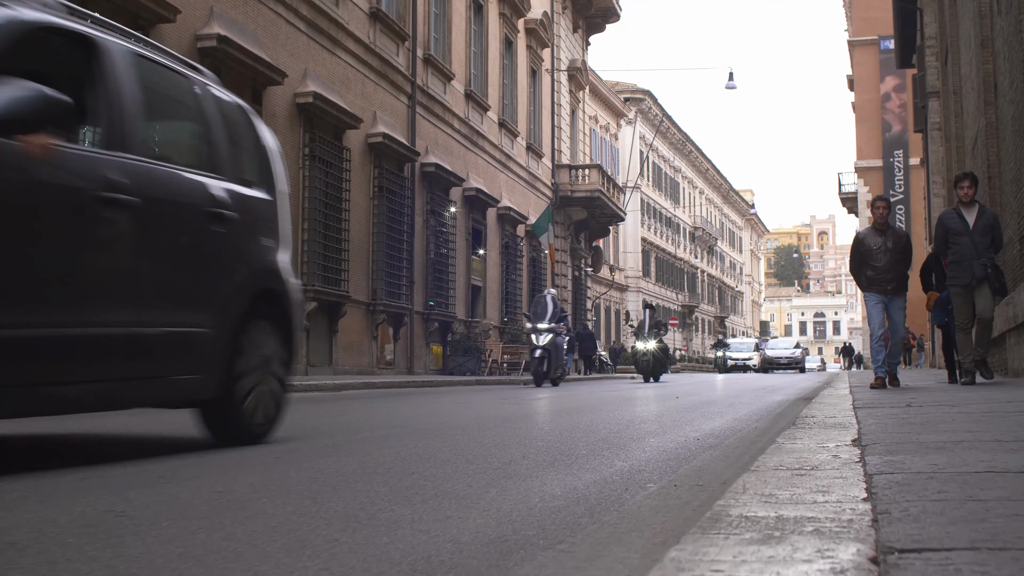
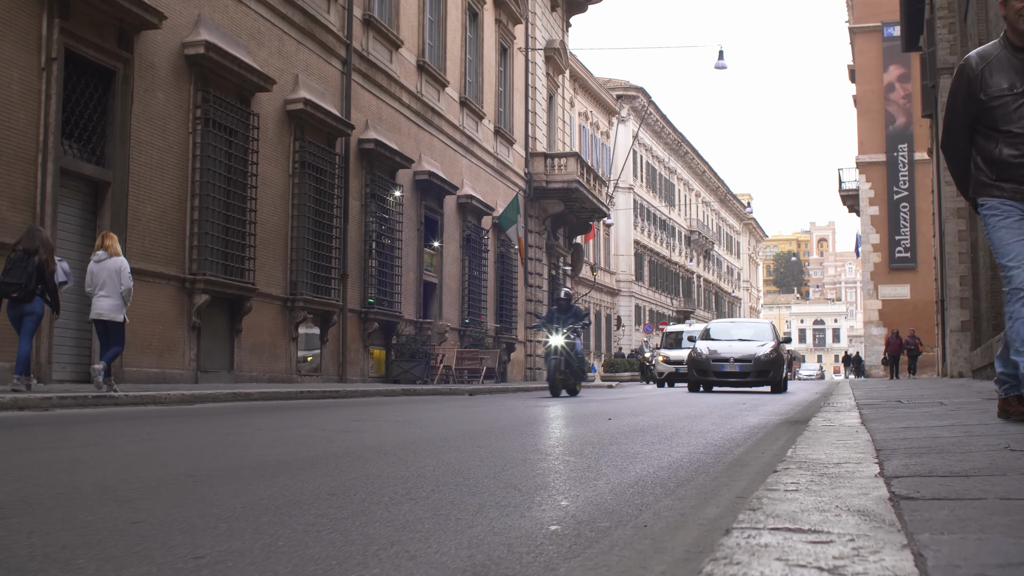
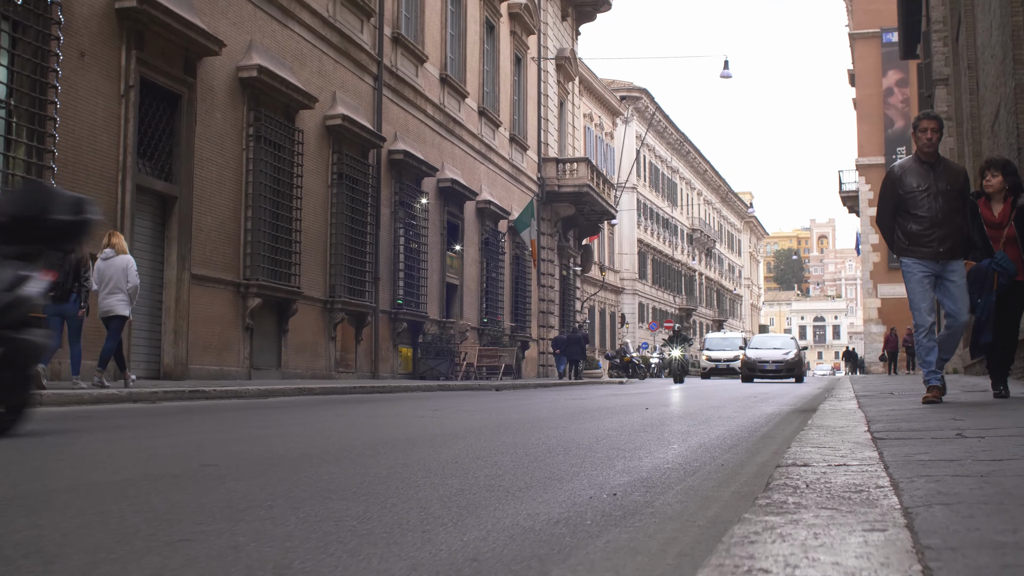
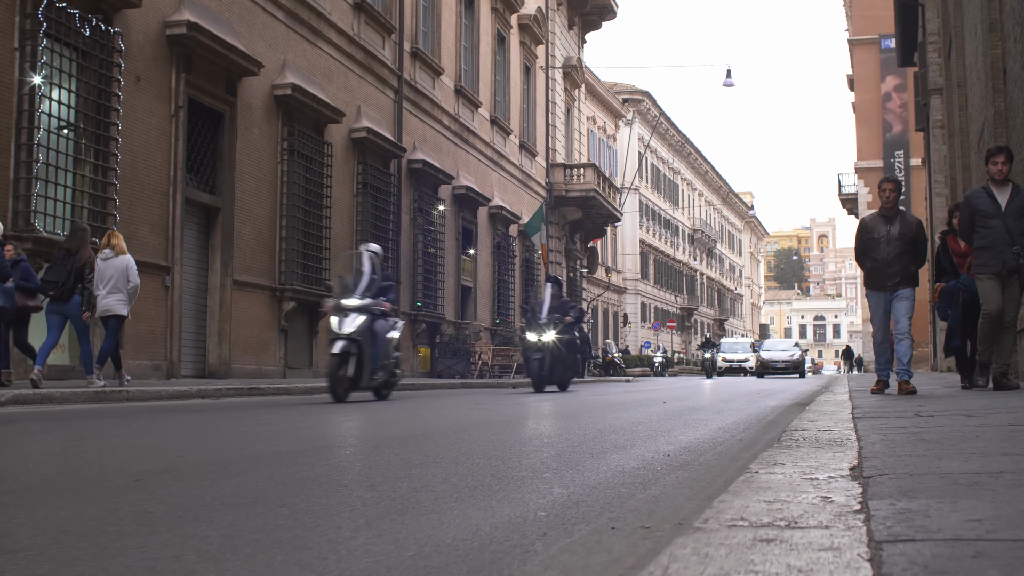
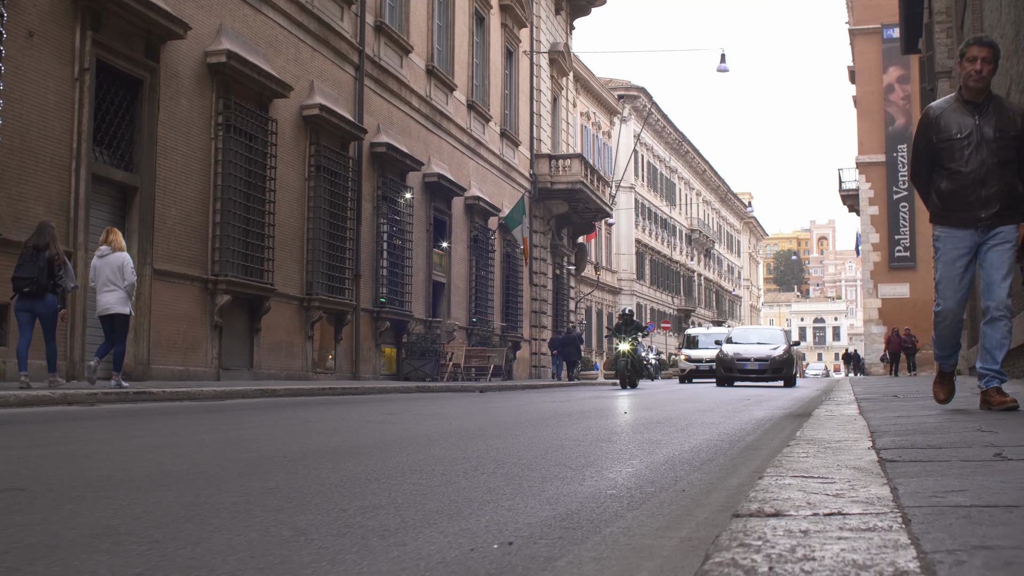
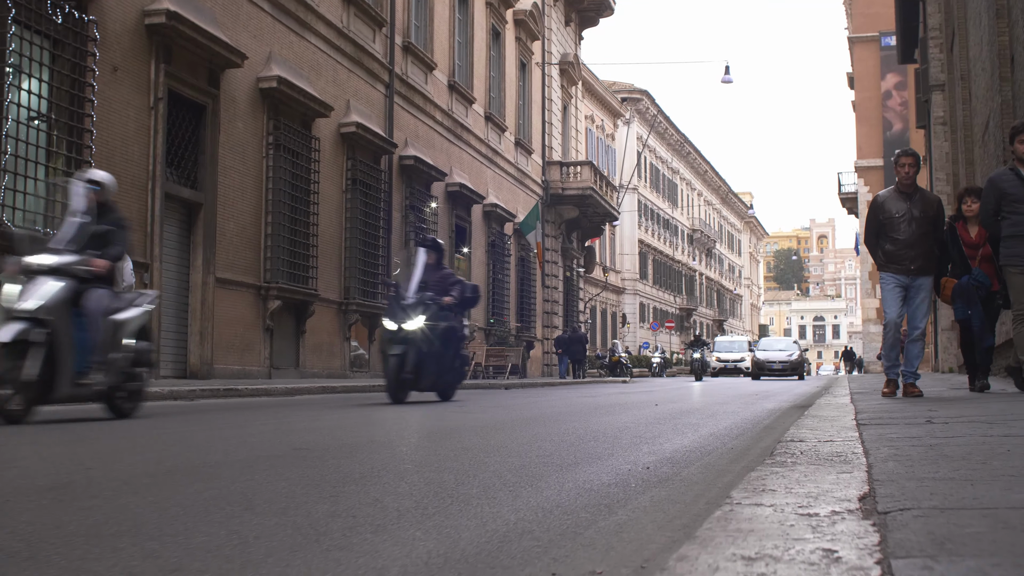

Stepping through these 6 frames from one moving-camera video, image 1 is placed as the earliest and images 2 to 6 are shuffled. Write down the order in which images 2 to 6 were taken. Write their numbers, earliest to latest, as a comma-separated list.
4, 6, 3, 5, 2
